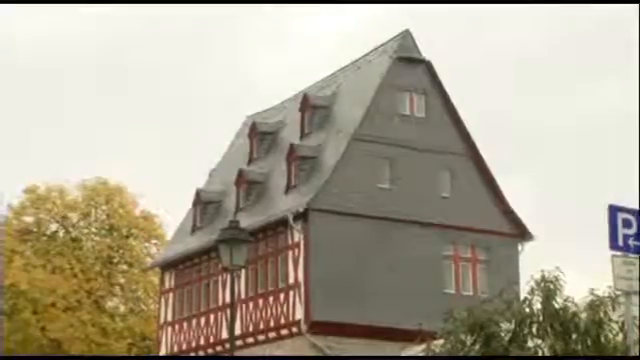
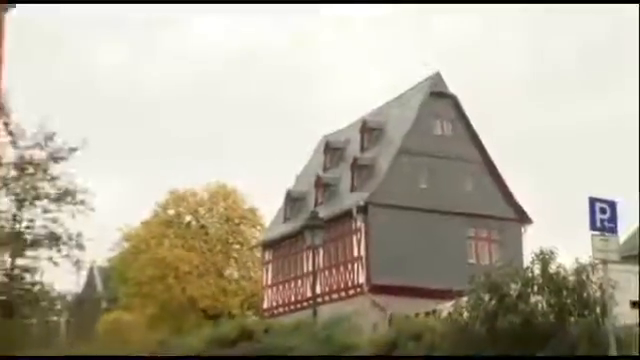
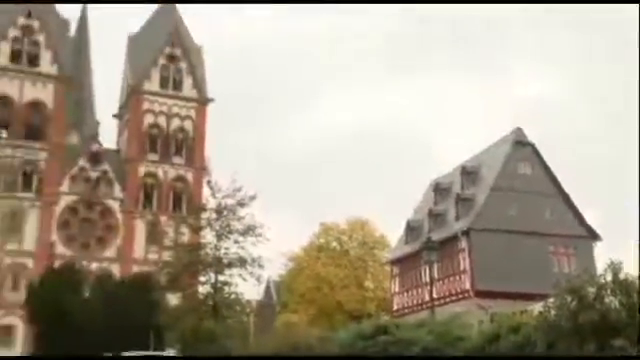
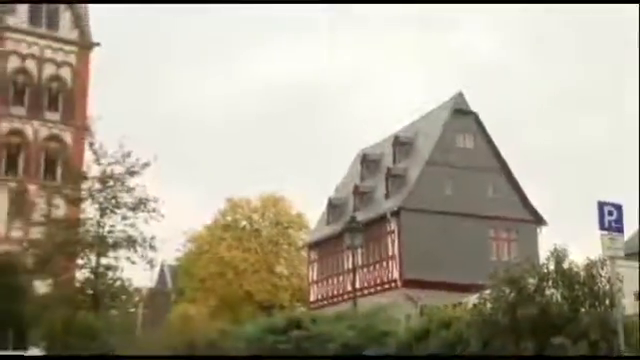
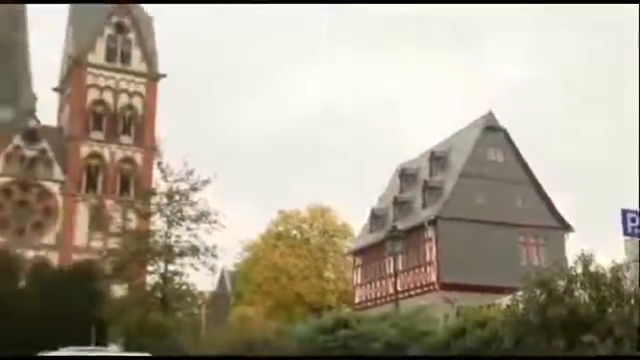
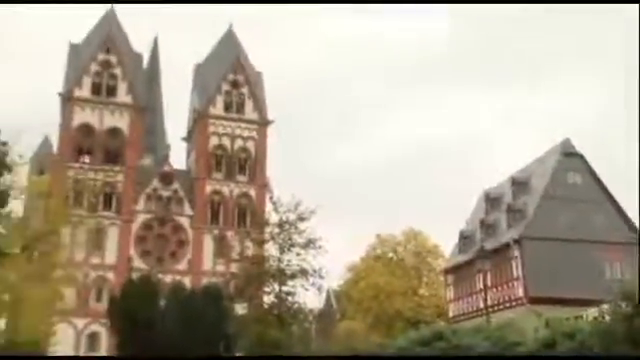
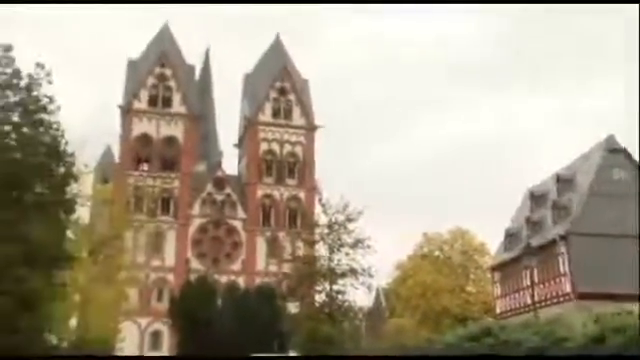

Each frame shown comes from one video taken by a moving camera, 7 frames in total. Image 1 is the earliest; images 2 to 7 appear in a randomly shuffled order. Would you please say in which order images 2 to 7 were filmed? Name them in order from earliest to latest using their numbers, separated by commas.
2, 4, 5, 3, 6, 7
